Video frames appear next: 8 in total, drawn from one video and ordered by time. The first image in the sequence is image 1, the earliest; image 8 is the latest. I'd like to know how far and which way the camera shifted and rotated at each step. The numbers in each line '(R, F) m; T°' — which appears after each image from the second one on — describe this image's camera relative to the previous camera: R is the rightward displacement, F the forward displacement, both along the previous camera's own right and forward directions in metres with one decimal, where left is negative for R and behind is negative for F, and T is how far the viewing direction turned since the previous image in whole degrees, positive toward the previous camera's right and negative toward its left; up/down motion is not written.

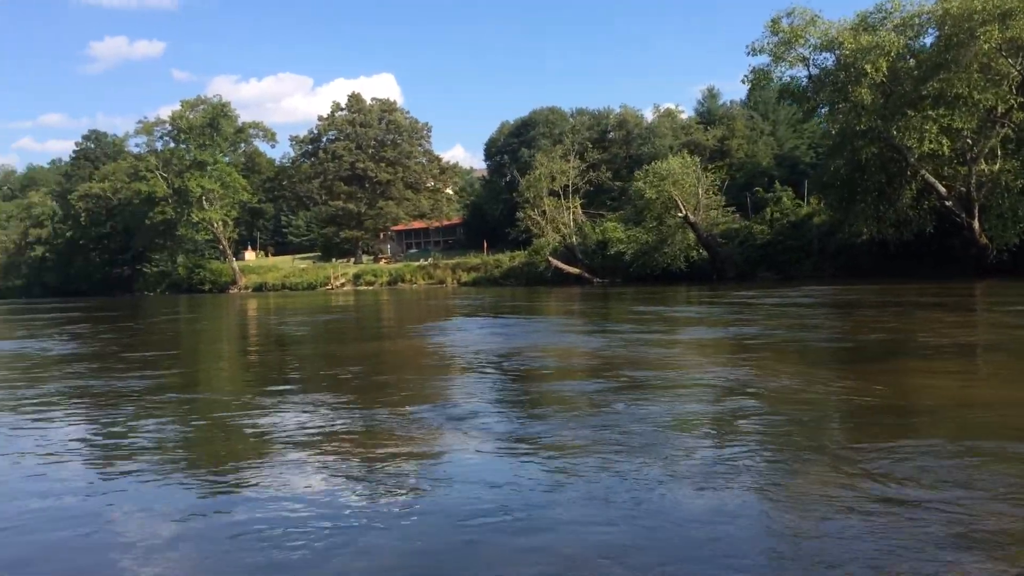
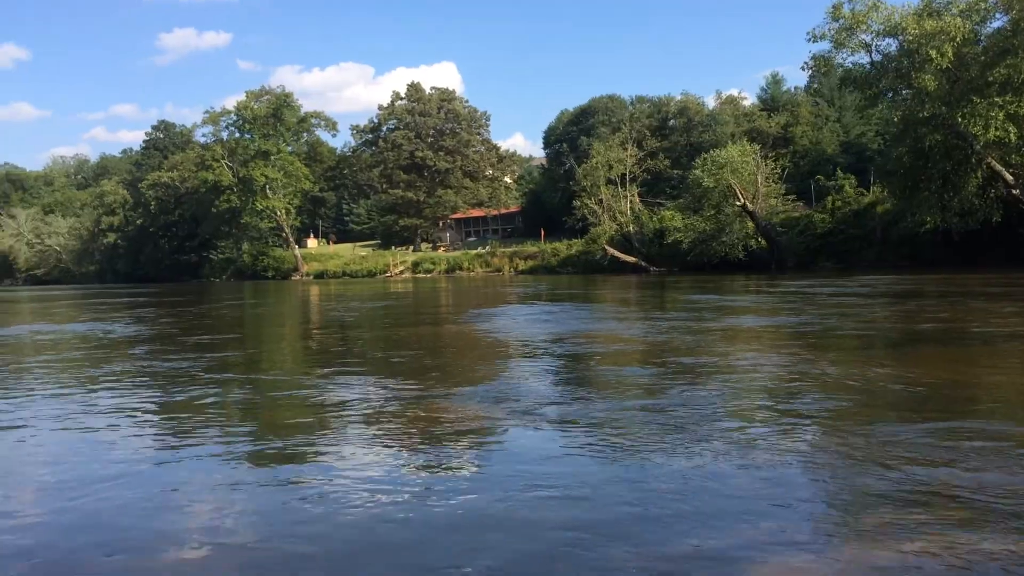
(+0.1, -0.1) m; -4°
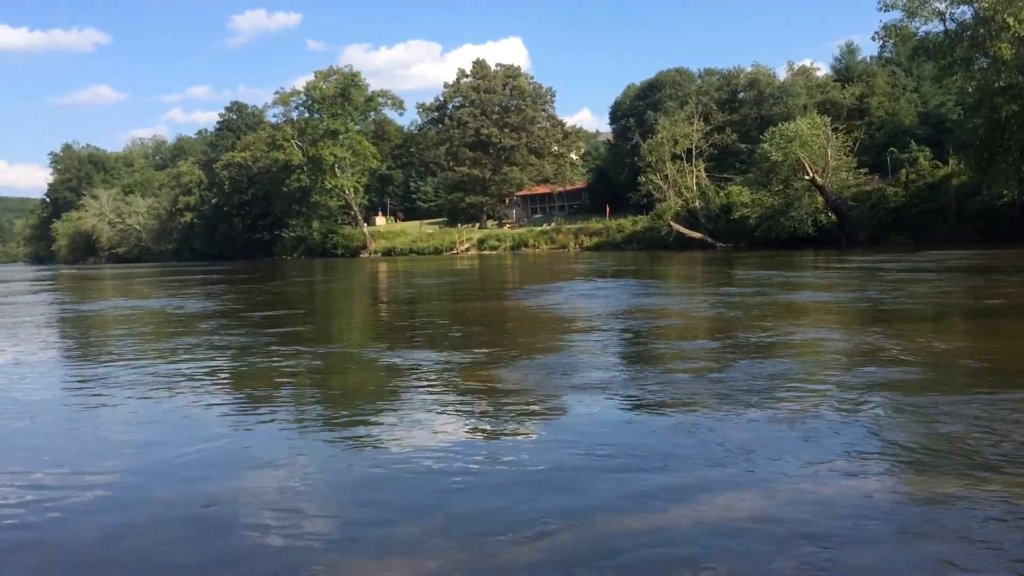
(+0.1, -0.1) m; -4°
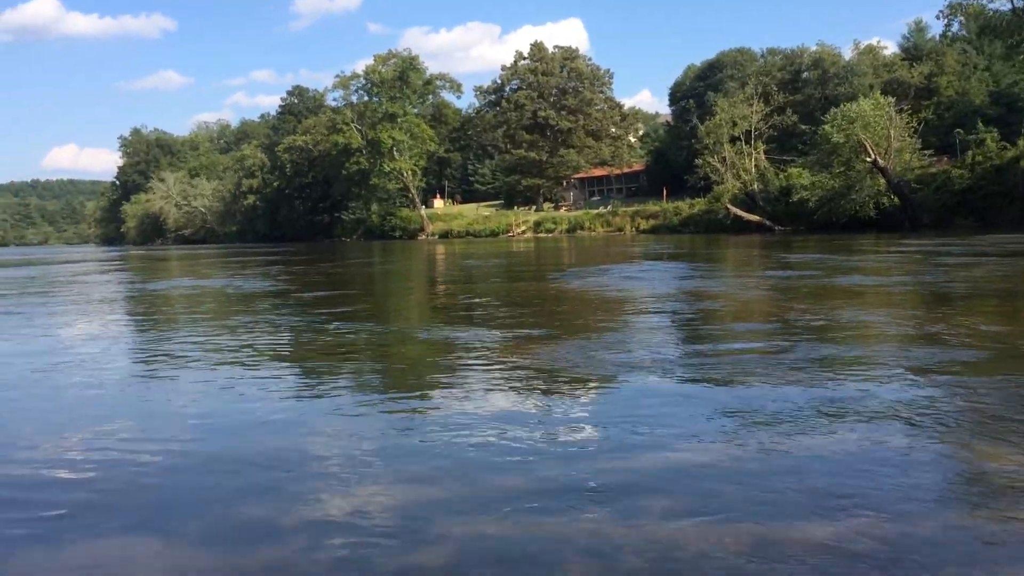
(+0.1, -0.1) m; -4°
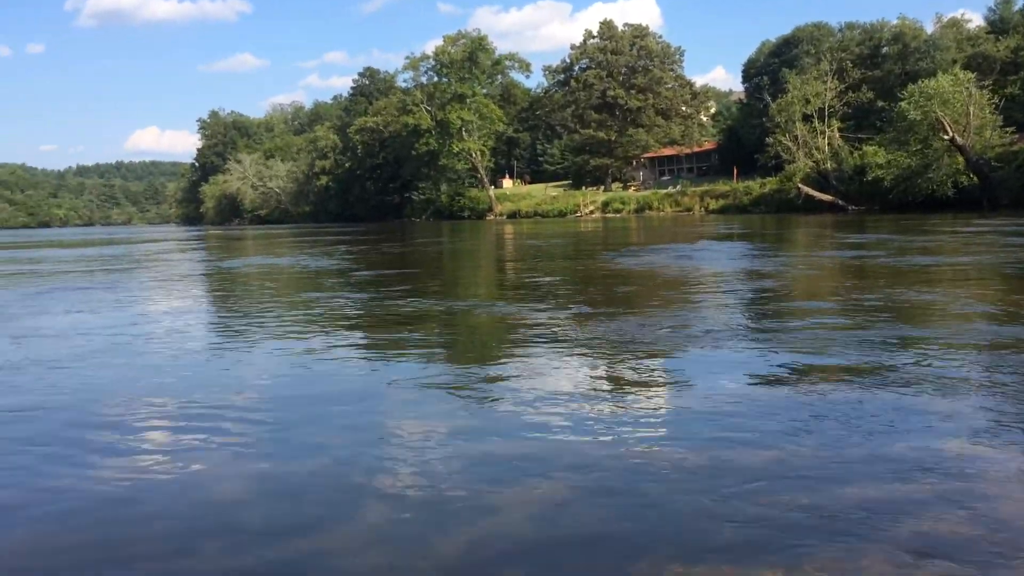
(+0.1, -0.2) m; -4°
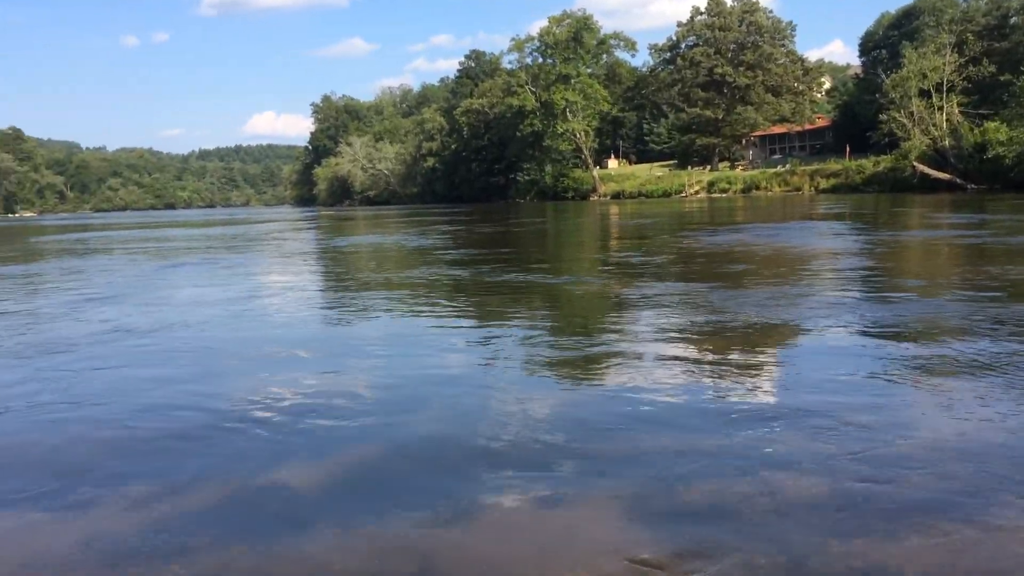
(+0.1, -0.3) m; -7°
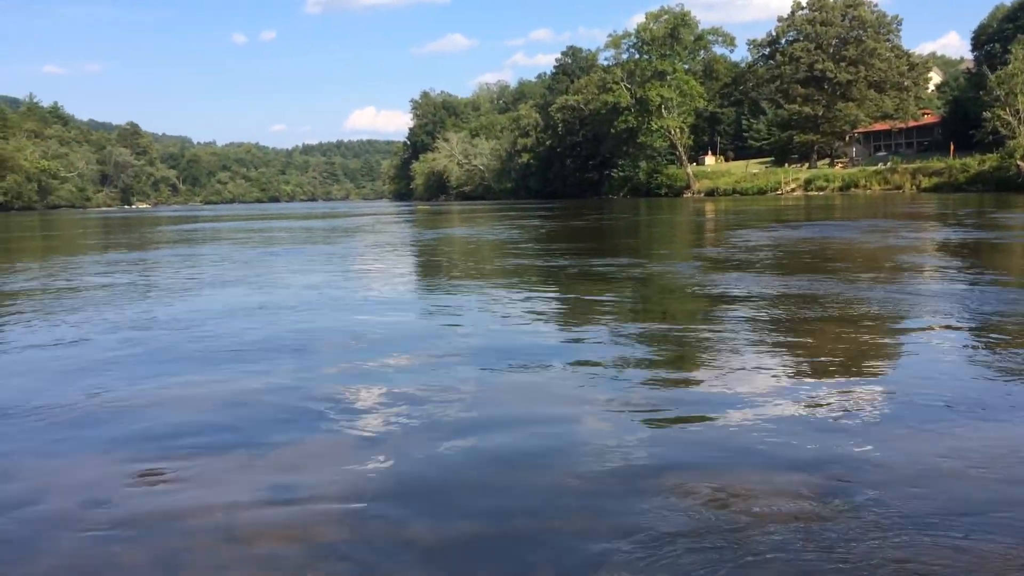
(+0.2, -0.6) m; -6°
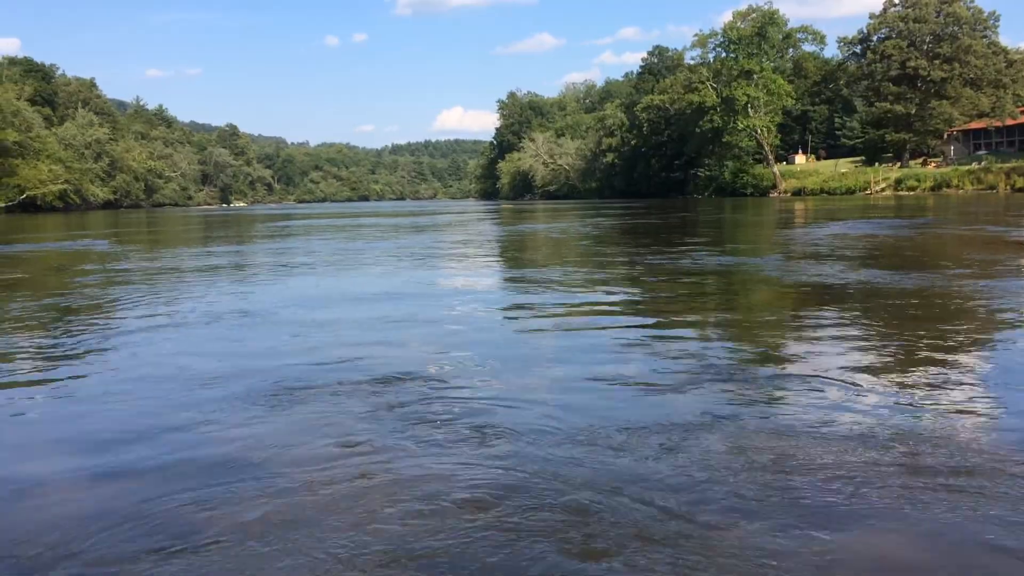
(+0.2, -0.9) m; -5°
